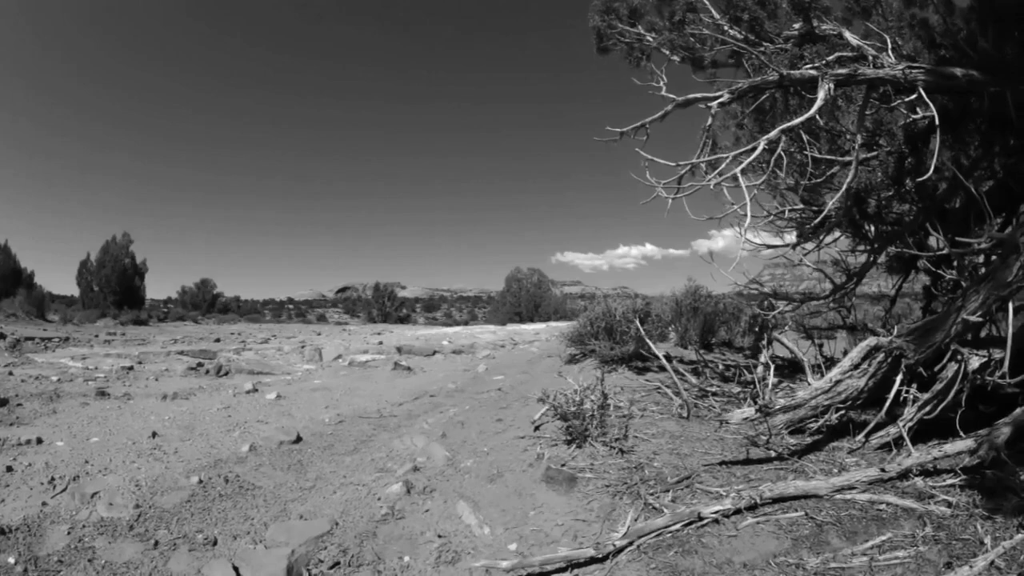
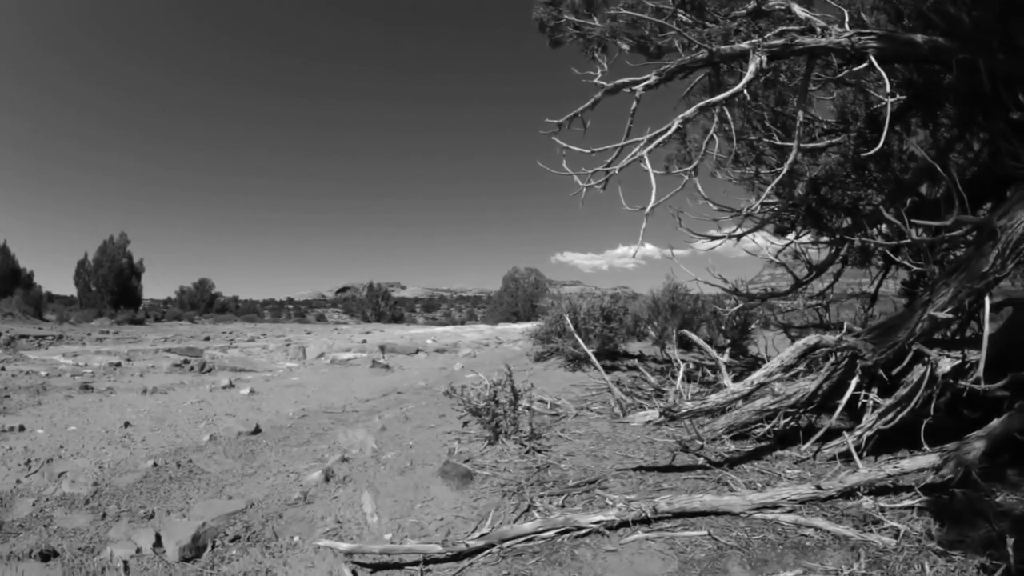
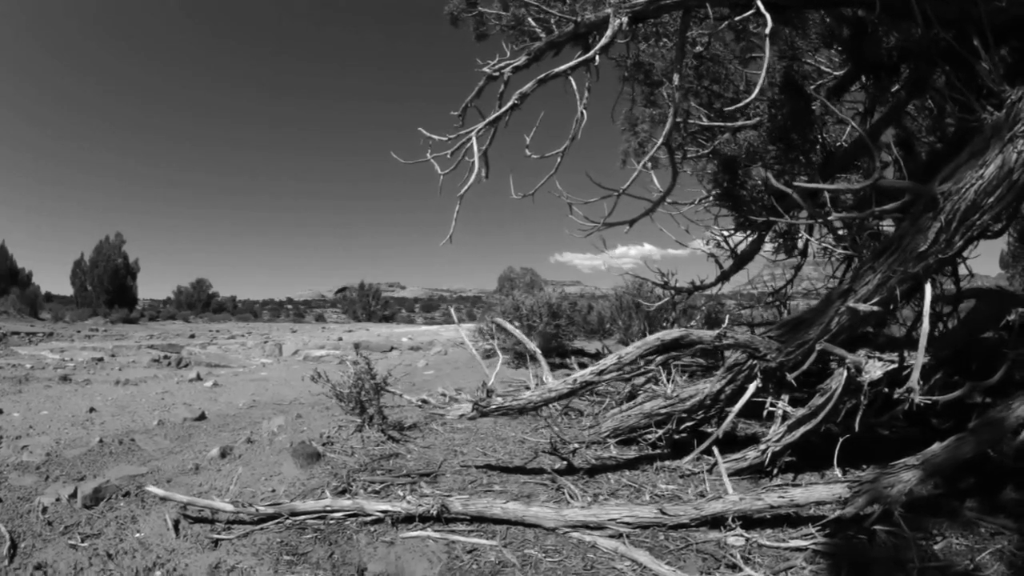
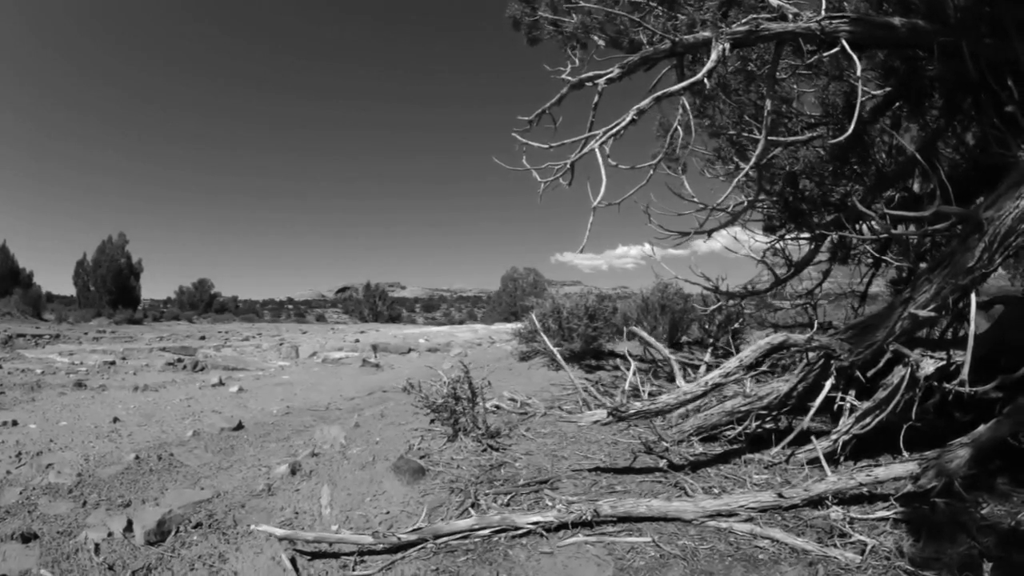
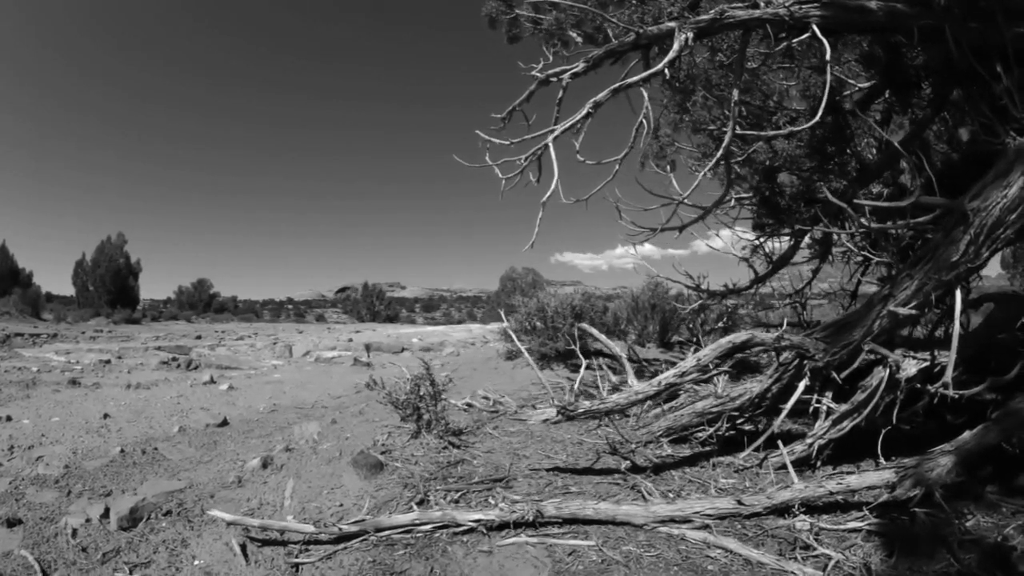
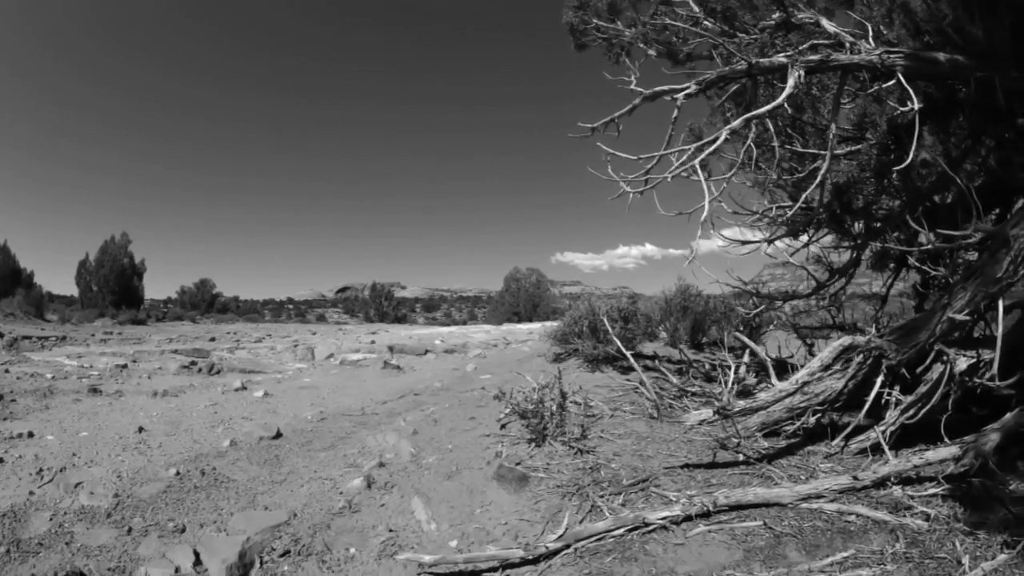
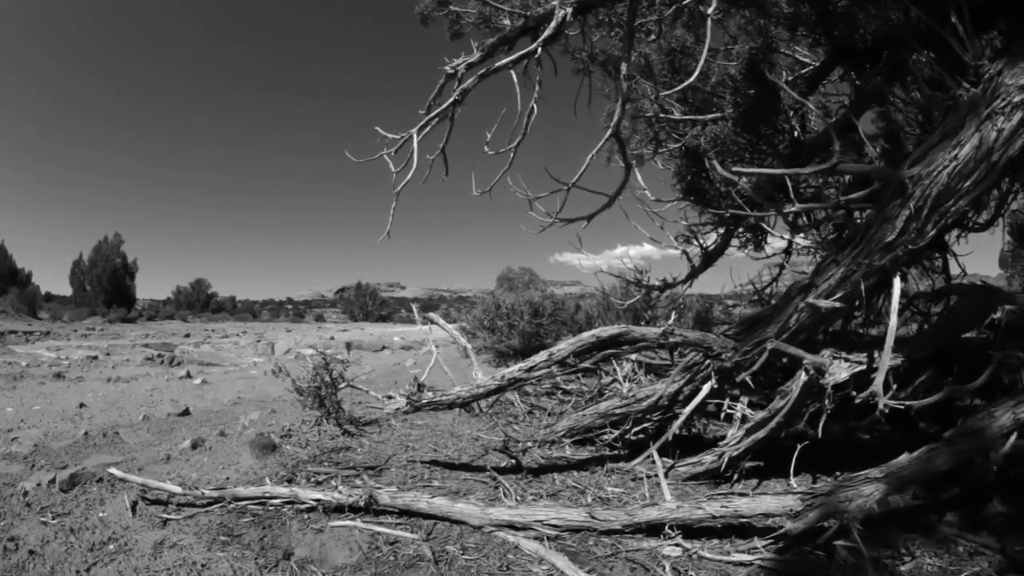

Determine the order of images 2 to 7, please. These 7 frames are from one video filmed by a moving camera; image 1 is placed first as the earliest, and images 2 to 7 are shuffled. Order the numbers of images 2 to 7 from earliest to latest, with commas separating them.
6, 2, 4, 5, 3, 7
